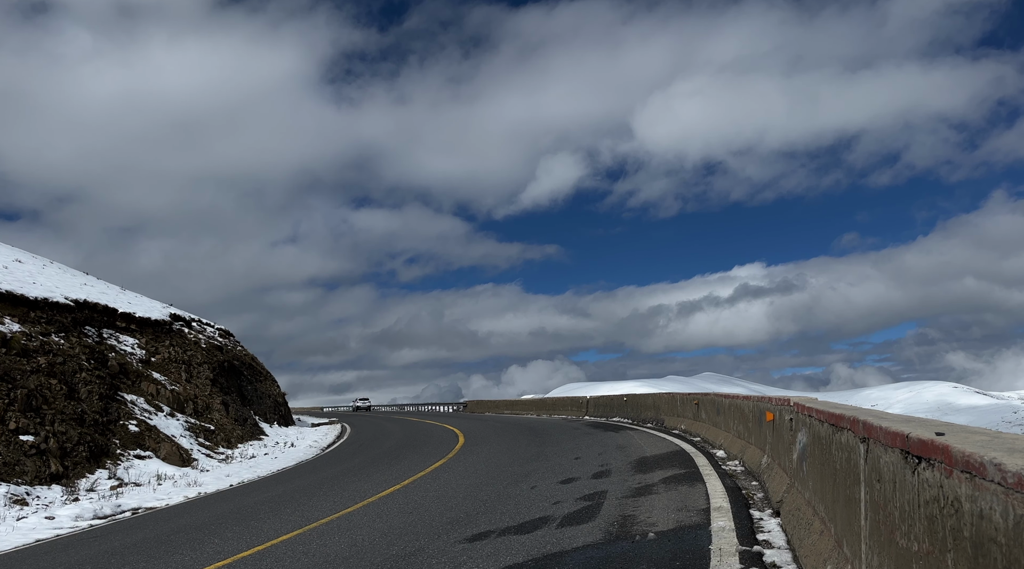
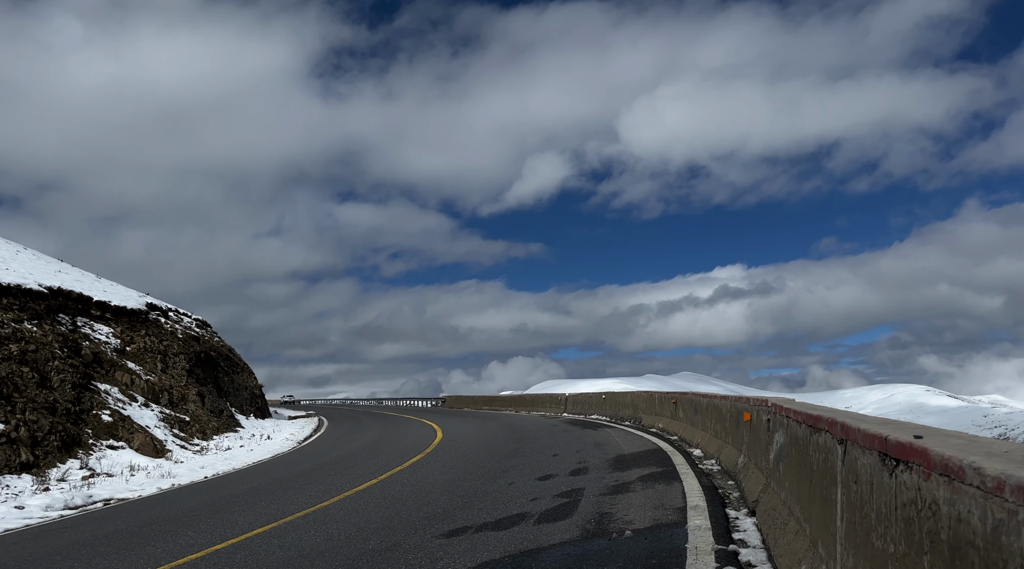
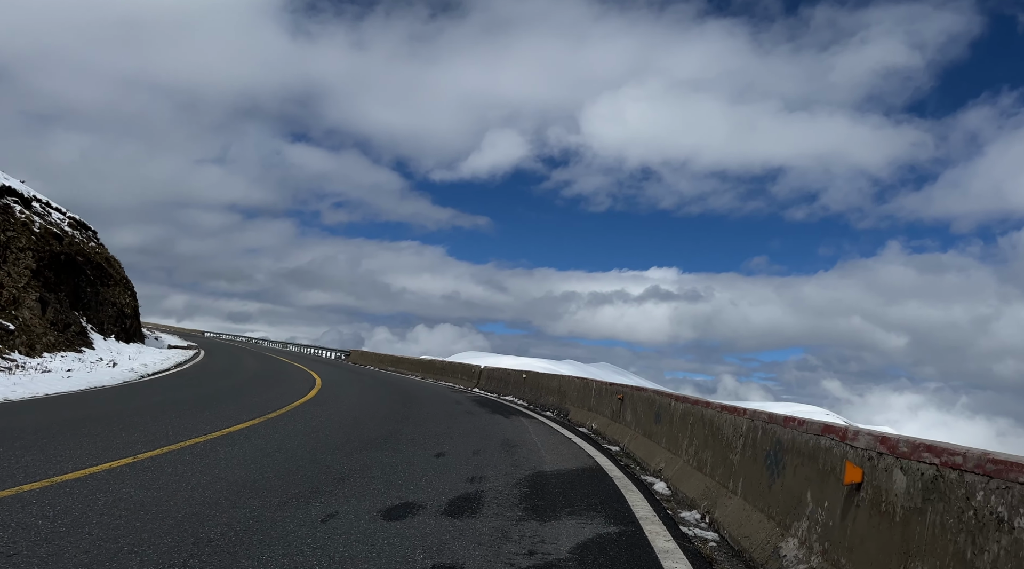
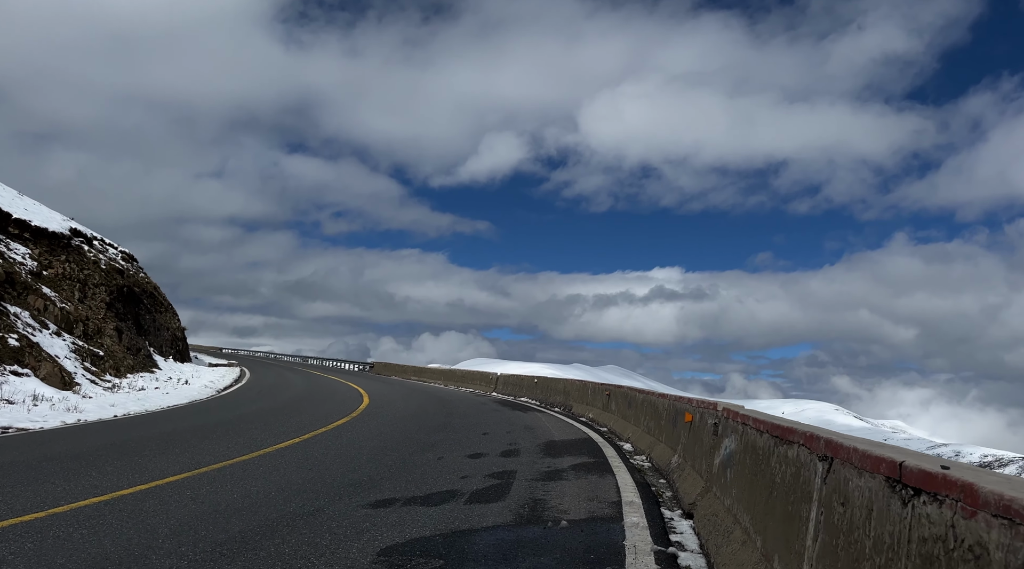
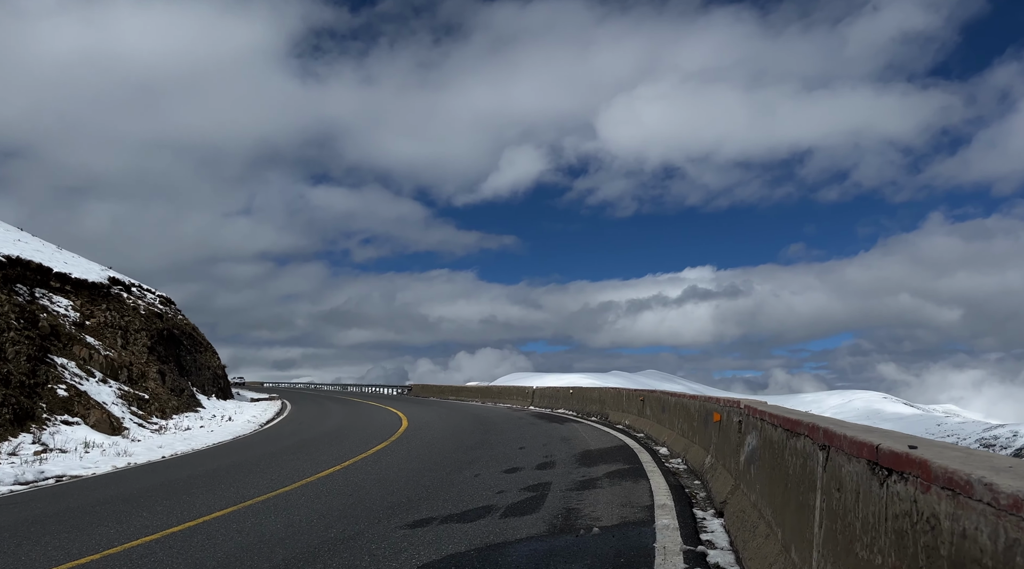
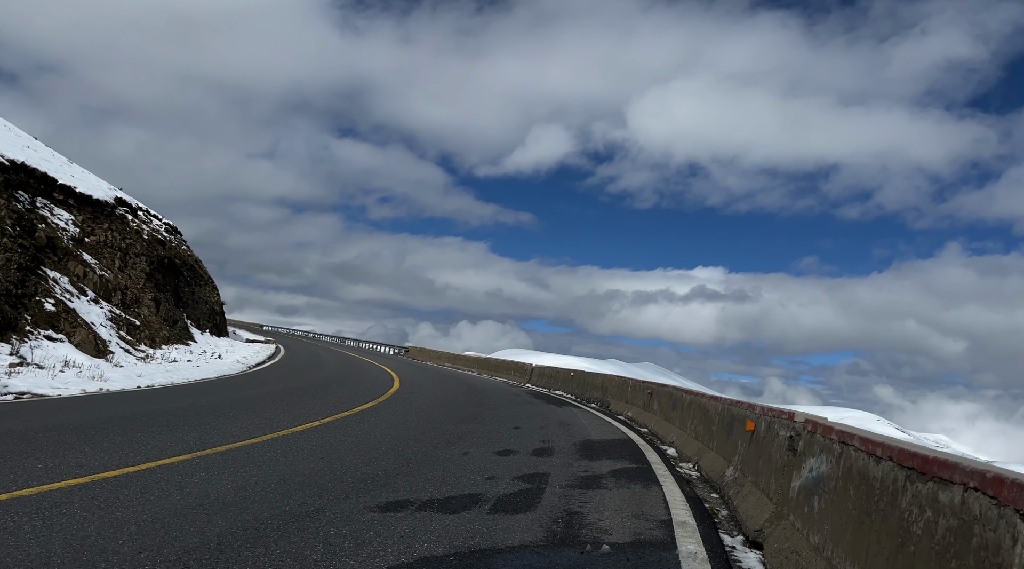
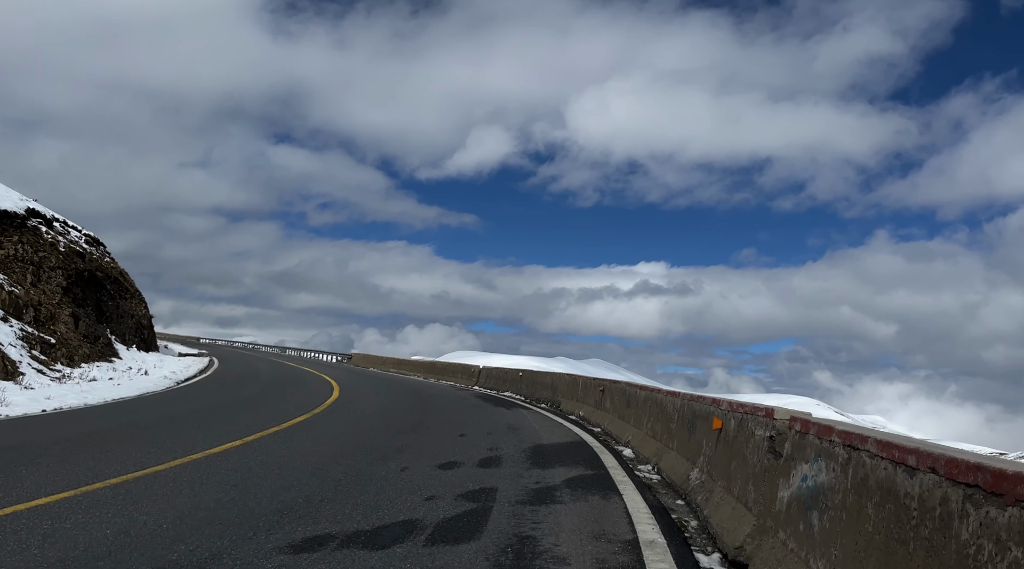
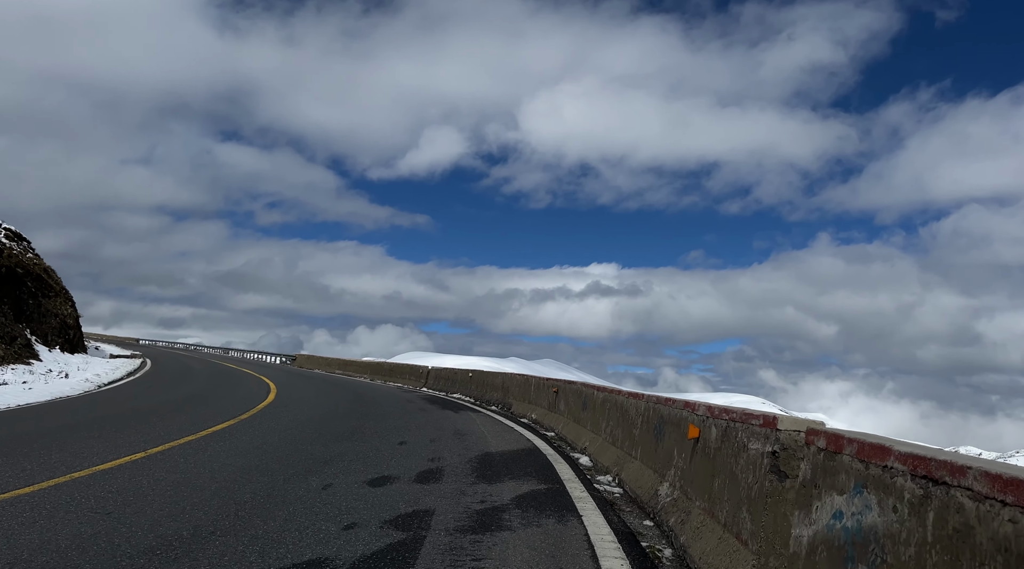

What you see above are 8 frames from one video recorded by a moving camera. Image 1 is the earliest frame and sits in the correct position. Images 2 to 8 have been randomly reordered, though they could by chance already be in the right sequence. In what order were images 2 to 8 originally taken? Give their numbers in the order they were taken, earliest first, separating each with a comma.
2, 5, 4, 6, 7, 8, 3
